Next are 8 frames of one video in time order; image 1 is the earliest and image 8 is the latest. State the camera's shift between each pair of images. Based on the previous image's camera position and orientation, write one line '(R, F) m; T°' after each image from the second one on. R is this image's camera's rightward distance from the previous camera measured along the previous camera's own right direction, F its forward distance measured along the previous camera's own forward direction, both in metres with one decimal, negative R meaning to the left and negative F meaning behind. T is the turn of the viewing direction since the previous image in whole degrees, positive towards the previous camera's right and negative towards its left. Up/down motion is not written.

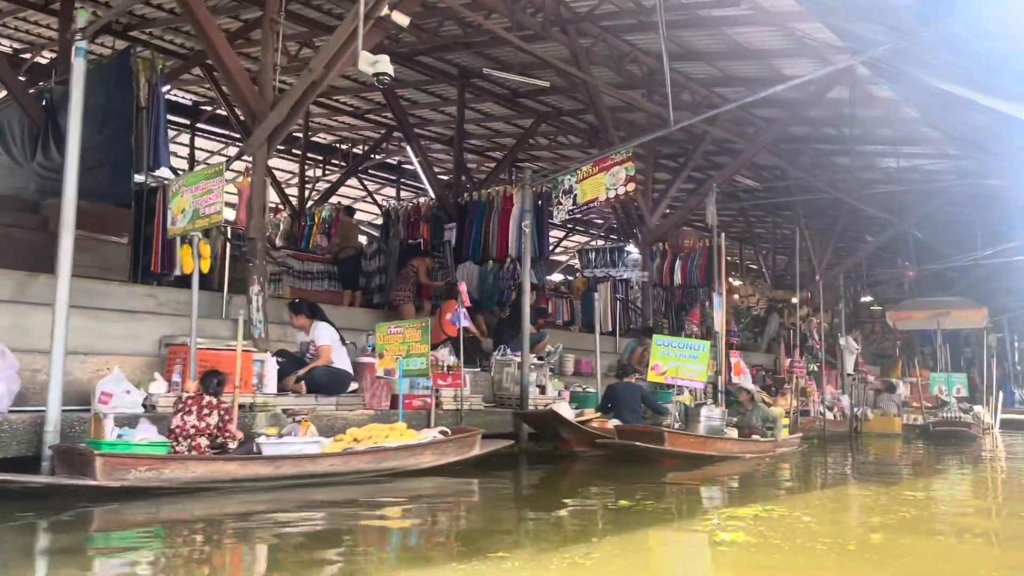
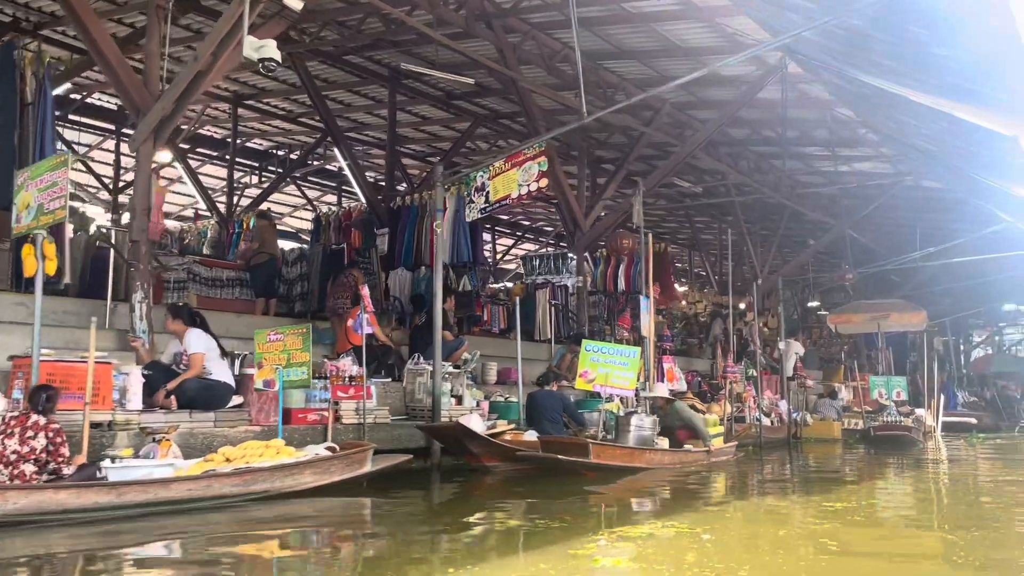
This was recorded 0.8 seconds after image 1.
(+0.4, +0.4) m; +3°
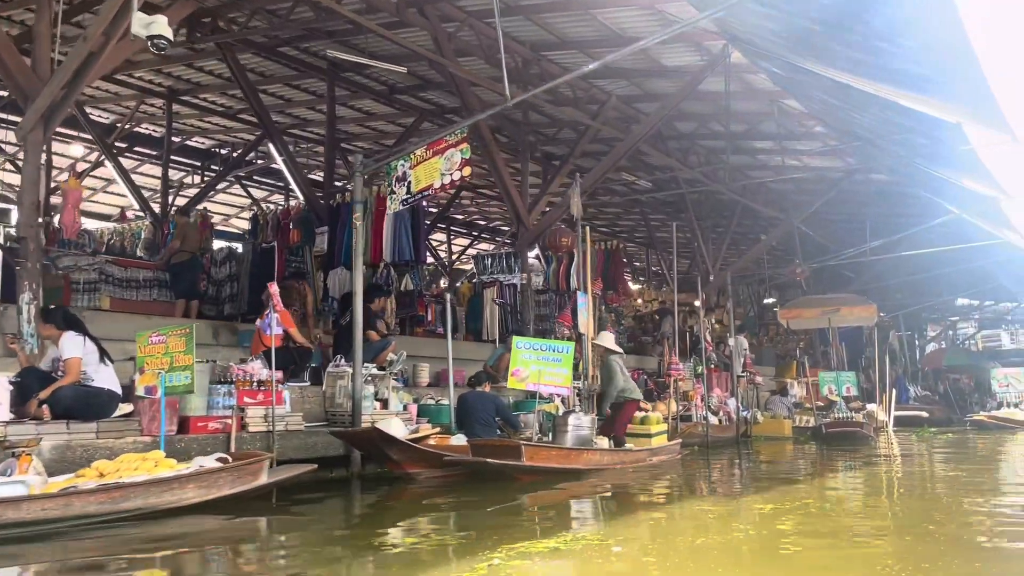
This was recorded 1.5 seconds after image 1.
(+0.3, +0.4) m; +2°
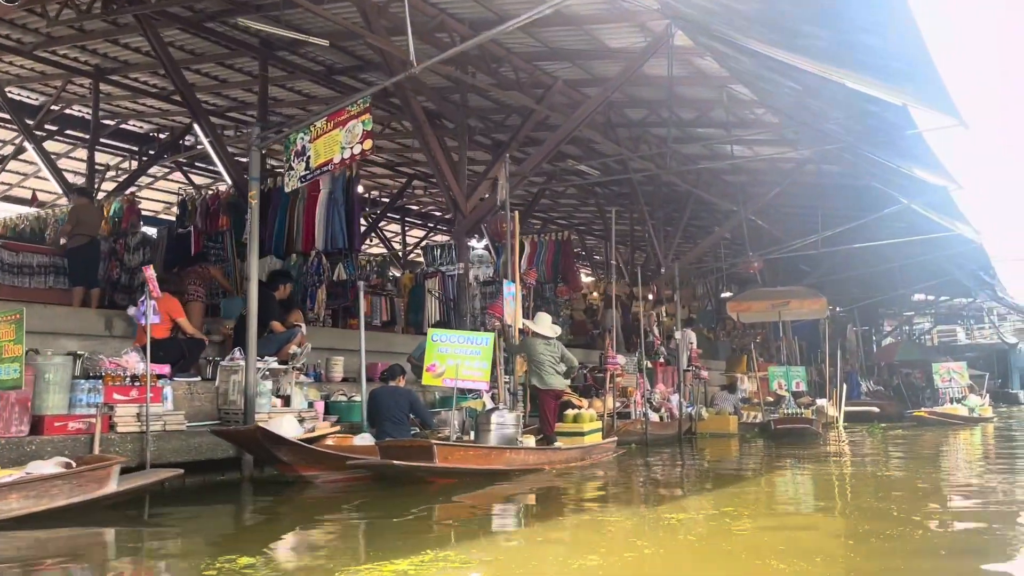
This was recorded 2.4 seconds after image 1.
(+0.4, +0.5) m; +2°
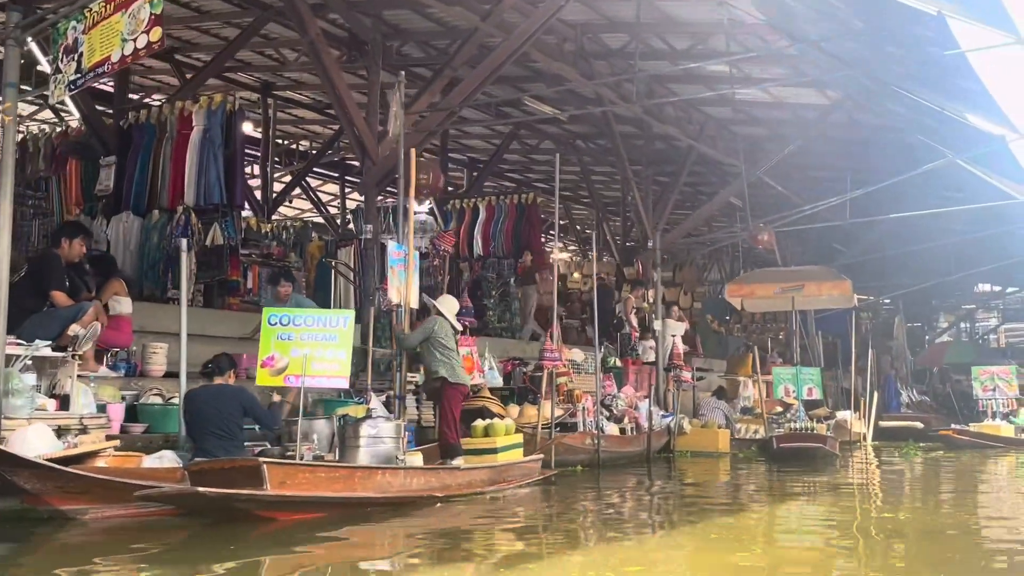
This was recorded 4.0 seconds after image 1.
(+0.7, +2.4) m; 0°
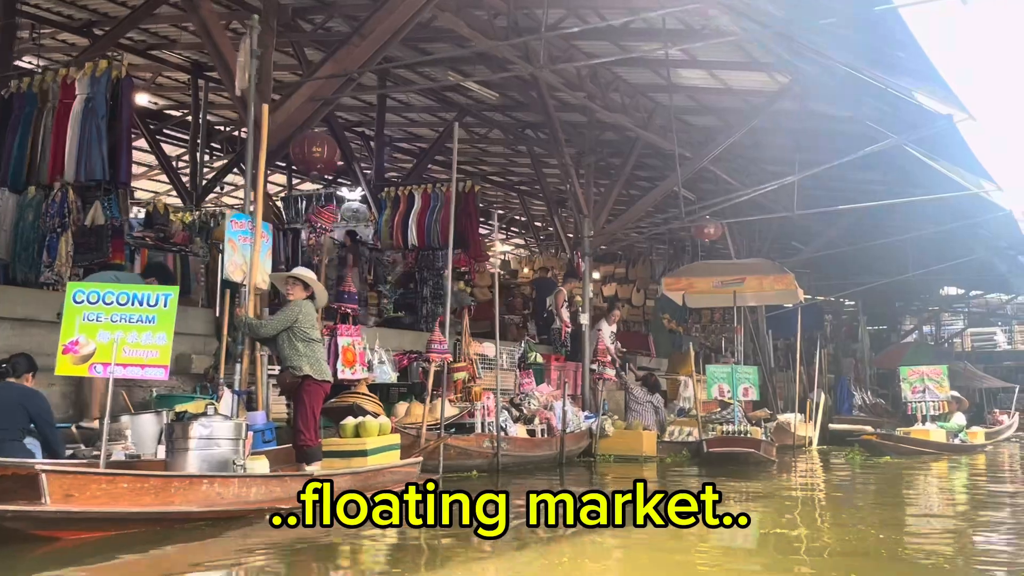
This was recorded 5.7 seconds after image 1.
(+0.6, +0.6) m; +1°
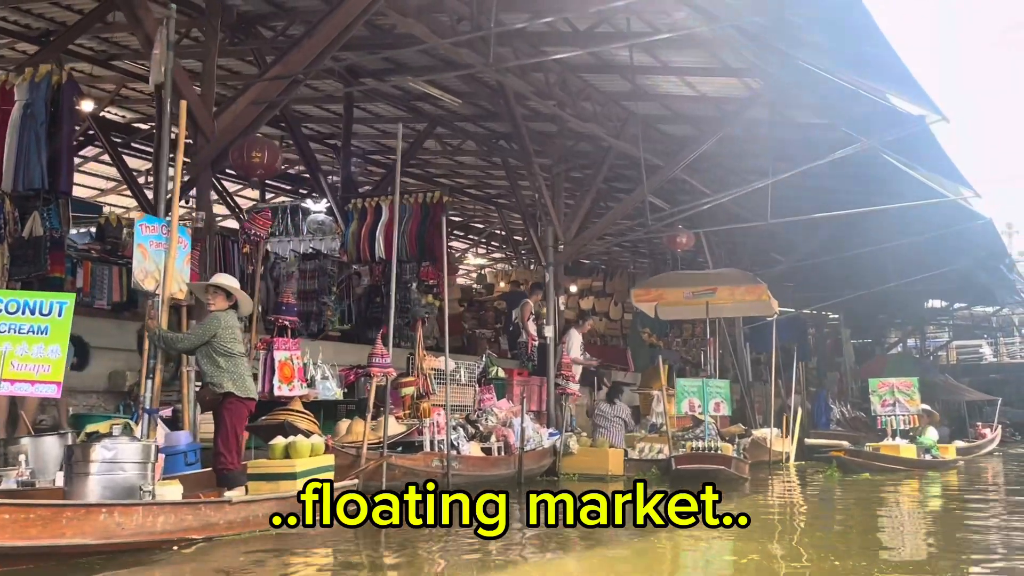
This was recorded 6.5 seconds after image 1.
(+0.2, +0.3) m; +1°
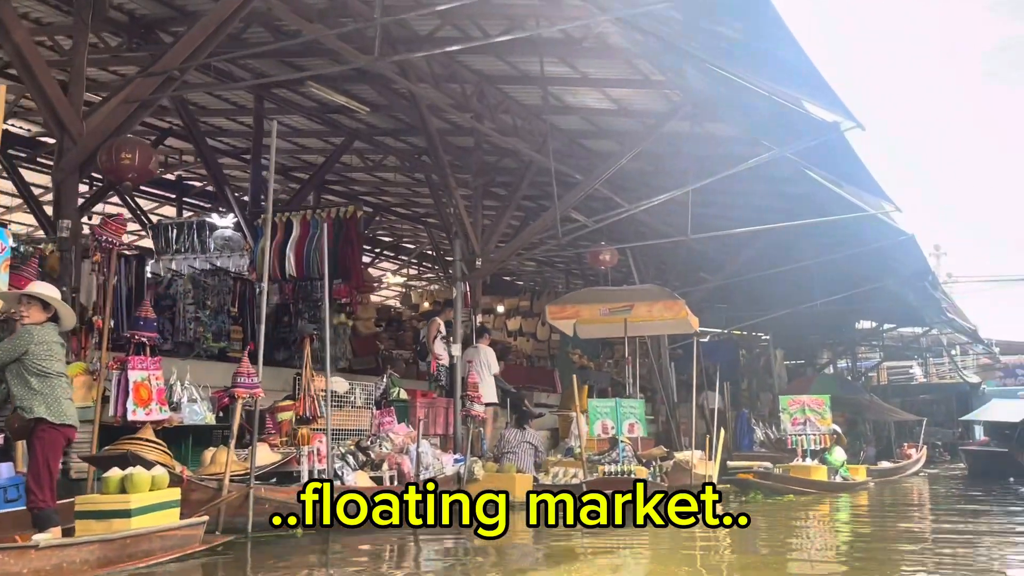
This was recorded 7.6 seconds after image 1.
(+0.3, +0.4) m; +4°
